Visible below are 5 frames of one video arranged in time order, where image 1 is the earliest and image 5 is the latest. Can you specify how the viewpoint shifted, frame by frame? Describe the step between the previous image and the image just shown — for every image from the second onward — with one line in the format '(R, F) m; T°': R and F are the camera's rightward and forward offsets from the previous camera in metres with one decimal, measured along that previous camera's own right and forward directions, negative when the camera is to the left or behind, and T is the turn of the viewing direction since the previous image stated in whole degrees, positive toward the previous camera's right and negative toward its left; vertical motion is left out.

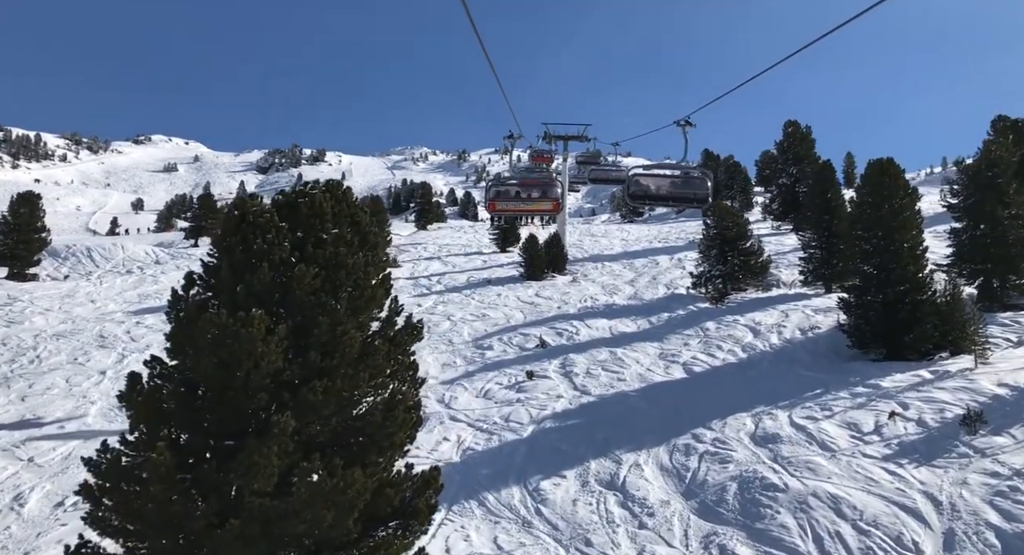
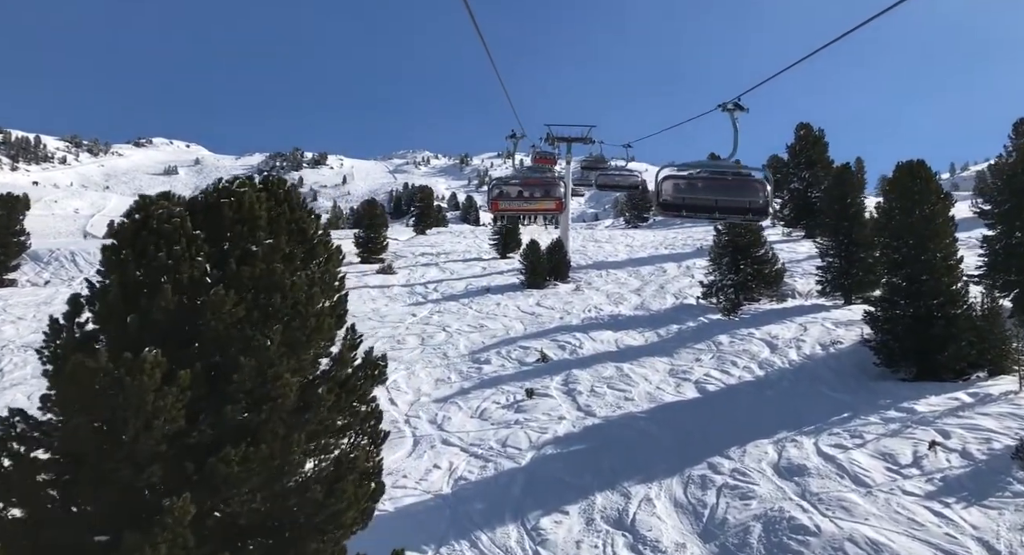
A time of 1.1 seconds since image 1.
(+0.1, +1.3) m; 0°
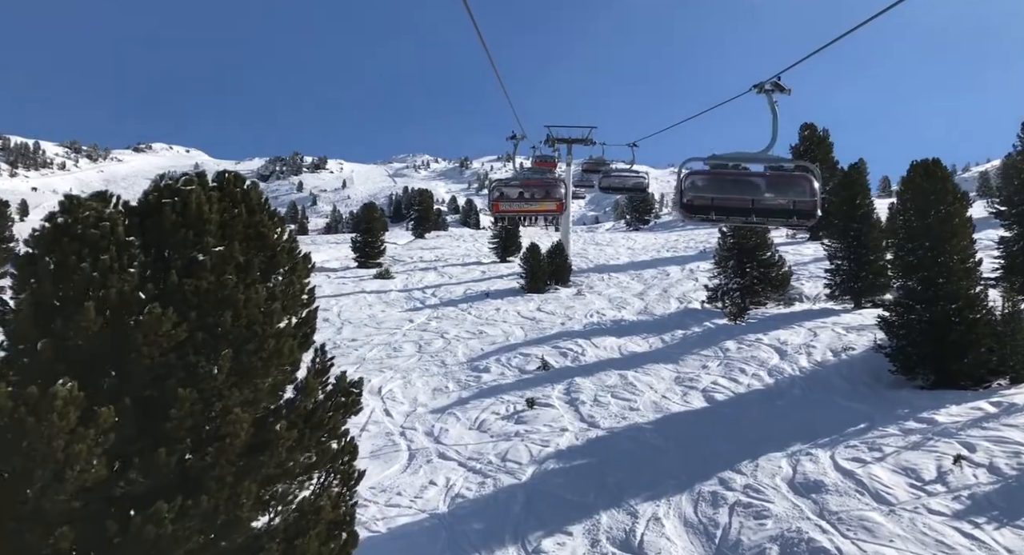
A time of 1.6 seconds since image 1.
(0.0, +0.6) m; 0°
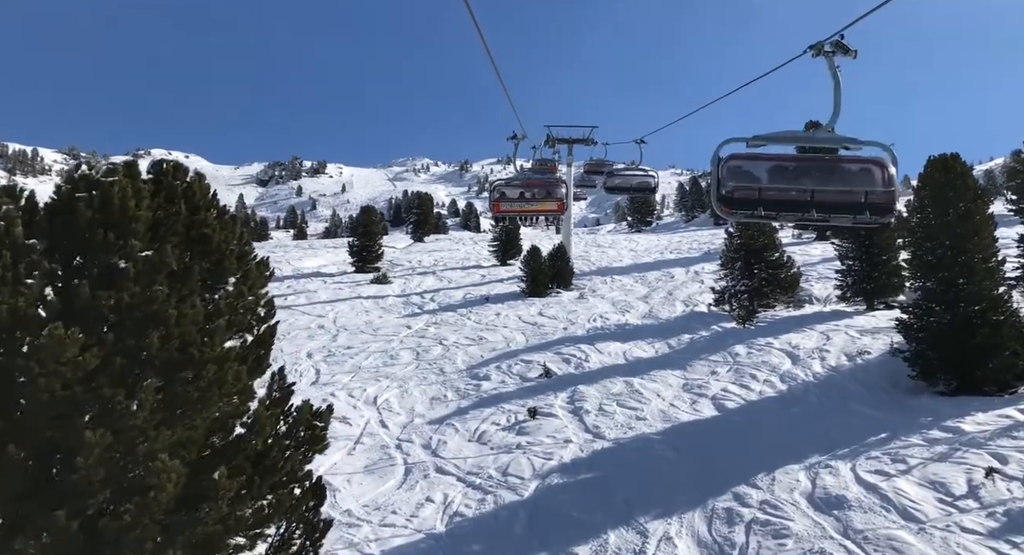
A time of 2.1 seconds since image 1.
(0.0, +0.7) m; 0°
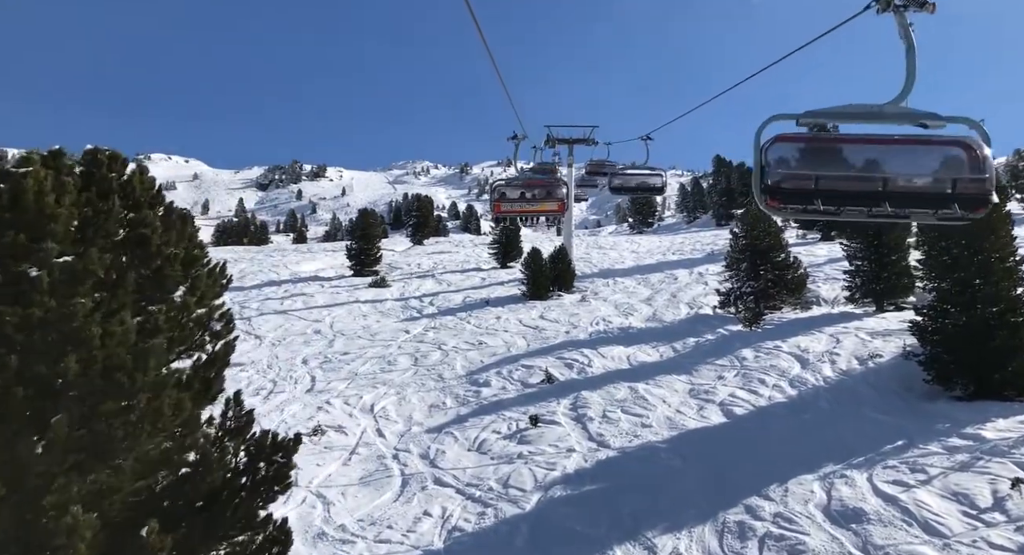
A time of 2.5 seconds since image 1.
(0.0, +0.5) m; 0°
